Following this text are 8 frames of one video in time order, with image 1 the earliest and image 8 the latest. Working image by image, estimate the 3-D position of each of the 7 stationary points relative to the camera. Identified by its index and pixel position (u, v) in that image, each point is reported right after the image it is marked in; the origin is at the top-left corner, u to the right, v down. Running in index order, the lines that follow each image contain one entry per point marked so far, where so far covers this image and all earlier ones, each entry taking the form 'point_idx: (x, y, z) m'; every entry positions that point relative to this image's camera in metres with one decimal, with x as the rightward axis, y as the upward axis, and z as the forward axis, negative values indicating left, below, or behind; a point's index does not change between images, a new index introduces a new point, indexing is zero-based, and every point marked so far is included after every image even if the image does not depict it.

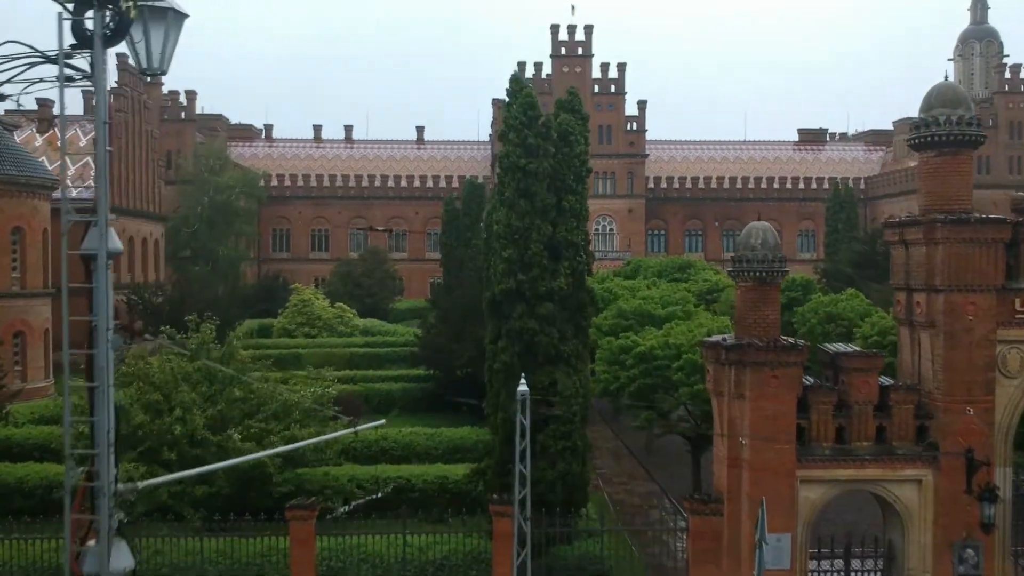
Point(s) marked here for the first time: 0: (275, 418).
0: (-3.6, -2.0, +14.4) m
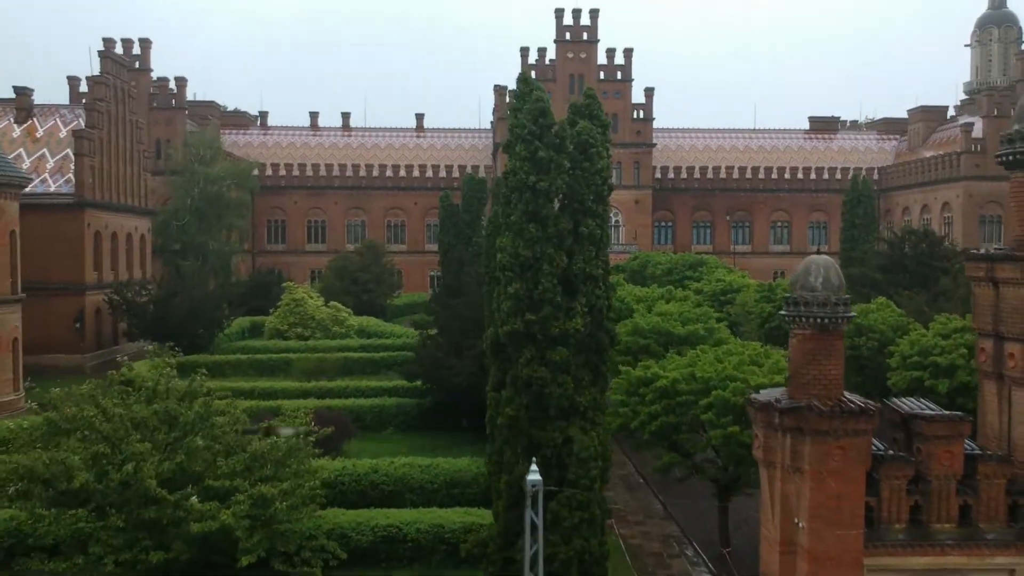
0: (-3.5, -2.4, +12.4) m
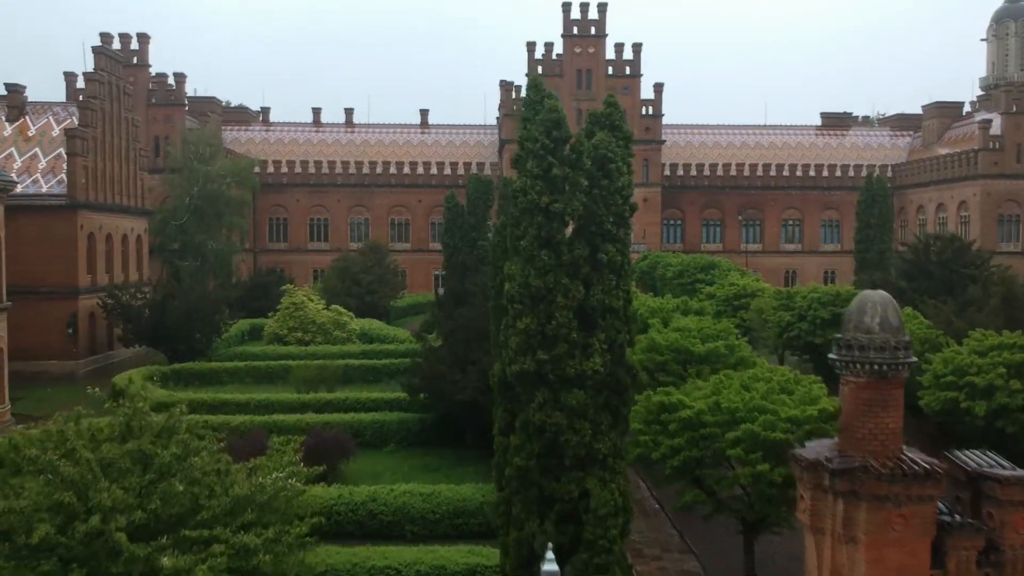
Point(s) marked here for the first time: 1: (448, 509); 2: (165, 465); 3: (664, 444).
0: (-3.4, -2.7, +11.3) m
1: (-1.1, -3.9, +16.7) m
2: (-4.1, -2.1, +11.2) m
3: (+2.3, -2.4, +14.5) m
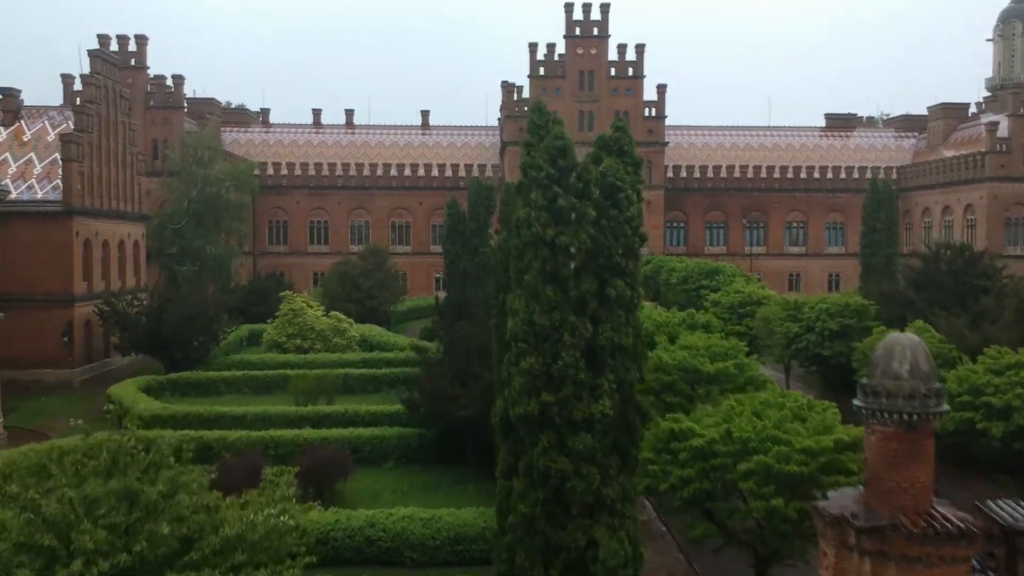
0: (-3.4, -3.0, +10.8) m
1: (-1.1, -4.2, +16.2) m
2: (-4.1, -2.4, +10.7) m
3: (+2.4, -2.7, +14.0) m
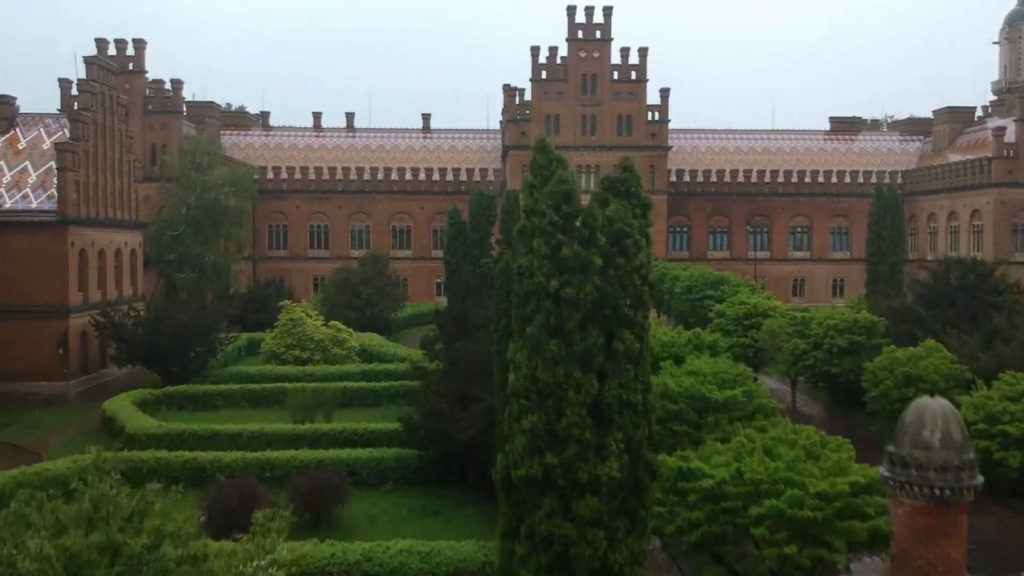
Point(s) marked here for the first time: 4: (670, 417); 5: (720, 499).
0: (-3.4, -3.5, +10.3) m
1: (-1.1, -4.7, +15.7) m
2: (-4.1, -2.9, +10.2) m
3: (+2.4, -3.2, +13.4) m
4: (+2.8, -2.3, +16.7) m
5: (+2.9, -2.9, +13.3) m
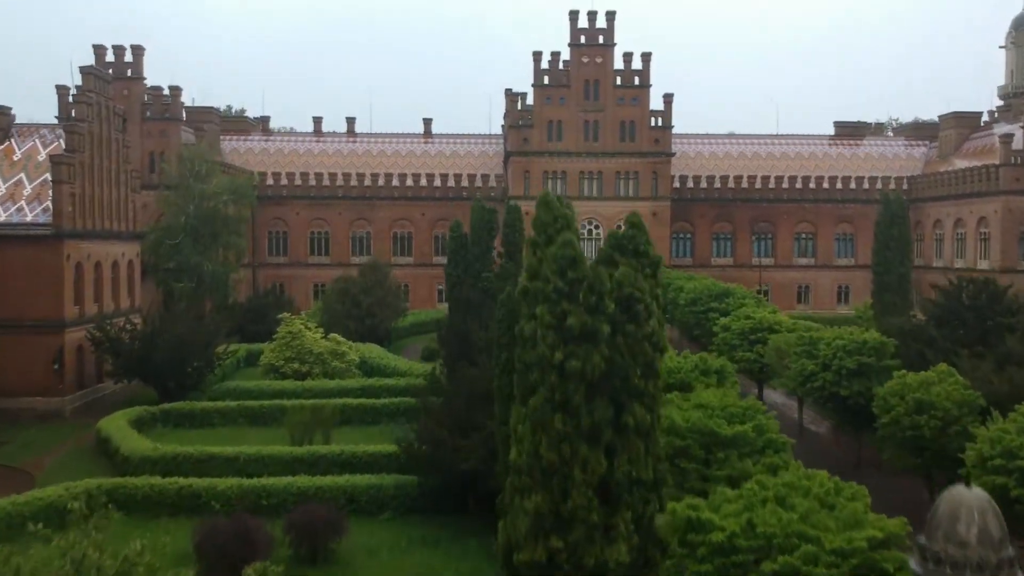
0: (-3.3, -4.0, +9.7) m
1: (-1.0, -5.2, +15.2) m
2: (-4.0, -3.4, +9.7) m
3: (+2.4, -3.7, +12.9) m
4: (+2.8, -2.8, +16.2) m
5: (+2.9, -3.5, +12.8) m
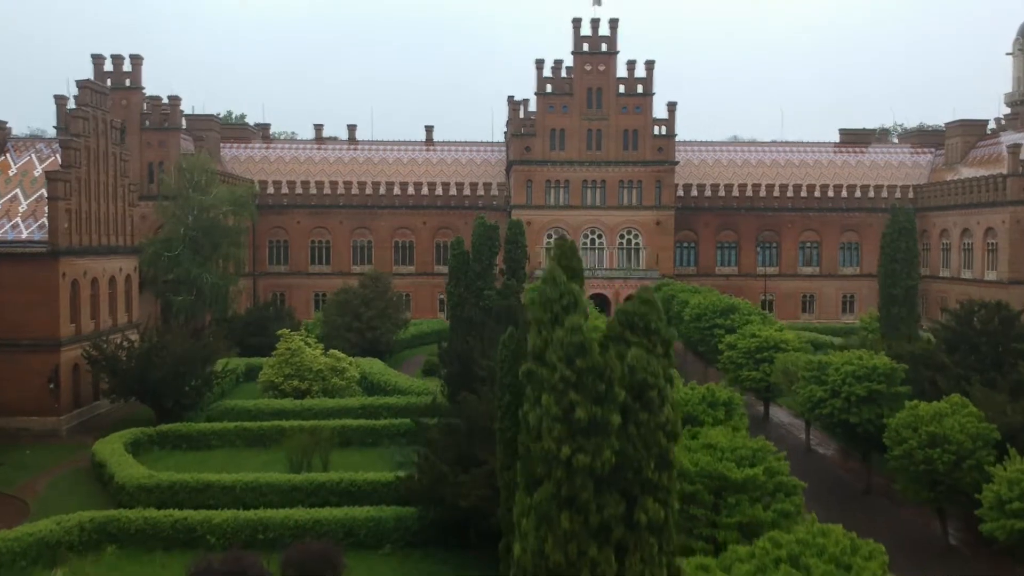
0: (-3.3, -4.7, +9.2) m
1: (-1.0, -5.9, +14.7) m
2: (-4.0, -4.1, +9.2) m
3: (+2.4, -4.4, +12.4) m
4: (+2.9, -3.5, +15.7) m
5: (+3.0, -4.1, +12.3) m
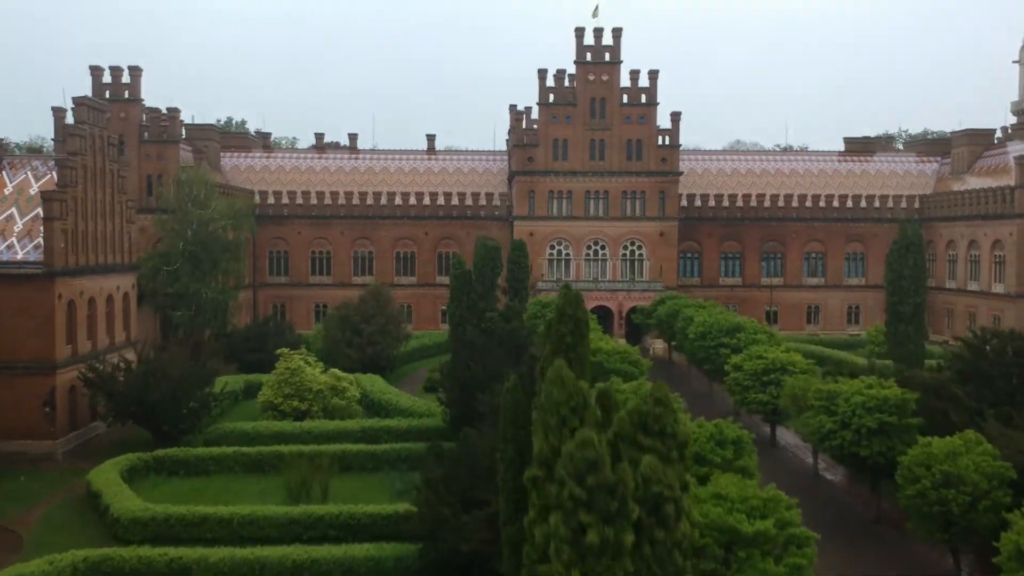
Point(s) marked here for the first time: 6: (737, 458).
0: (-3.3, -5.4, +8.7) m
1: (-0.9, -6.6, +14.1) m
2: (-4.0, -4.8, +8.7) m
3: (+2.5, -5.1, +11.9) m
4: (+2.9, -4.2, +15.2) m
5: (+3.0, -4.9, +11.8) m
6: (+4.7, -3.6, +19.9) m
